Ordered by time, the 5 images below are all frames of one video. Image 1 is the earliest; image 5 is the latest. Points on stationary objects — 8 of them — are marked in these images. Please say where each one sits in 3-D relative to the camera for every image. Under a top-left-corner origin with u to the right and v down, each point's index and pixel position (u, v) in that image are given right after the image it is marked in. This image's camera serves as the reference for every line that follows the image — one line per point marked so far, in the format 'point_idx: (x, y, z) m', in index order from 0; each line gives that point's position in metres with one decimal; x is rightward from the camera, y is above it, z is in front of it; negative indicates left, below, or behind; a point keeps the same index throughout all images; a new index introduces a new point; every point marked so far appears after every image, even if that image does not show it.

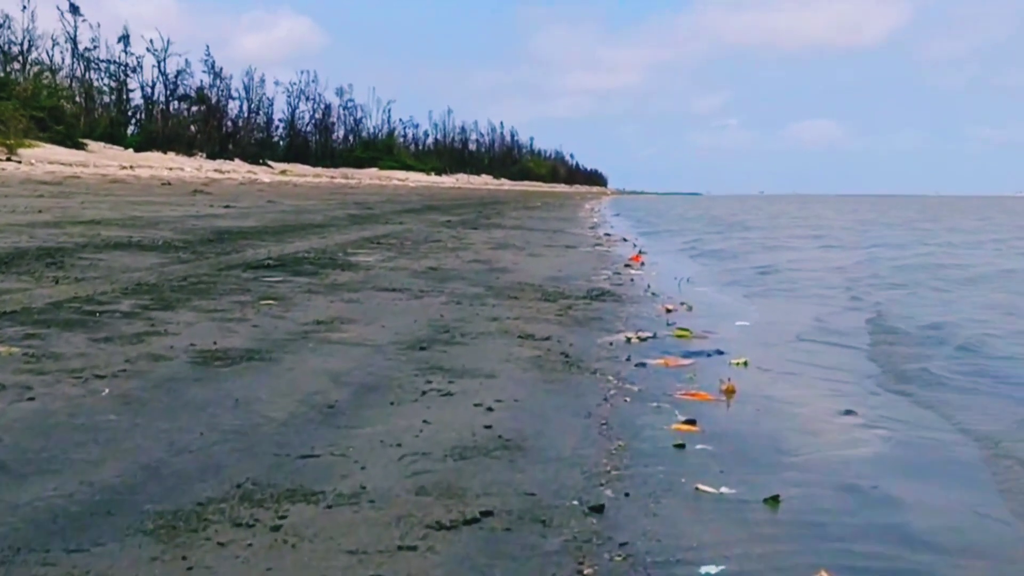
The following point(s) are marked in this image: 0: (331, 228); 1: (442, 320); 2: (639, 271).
0: (-2.7, +0.9, +15.6) m
1: (-0.4, -0.2, +6.0) m
2: (+1.4, +0.2, +11.0) m
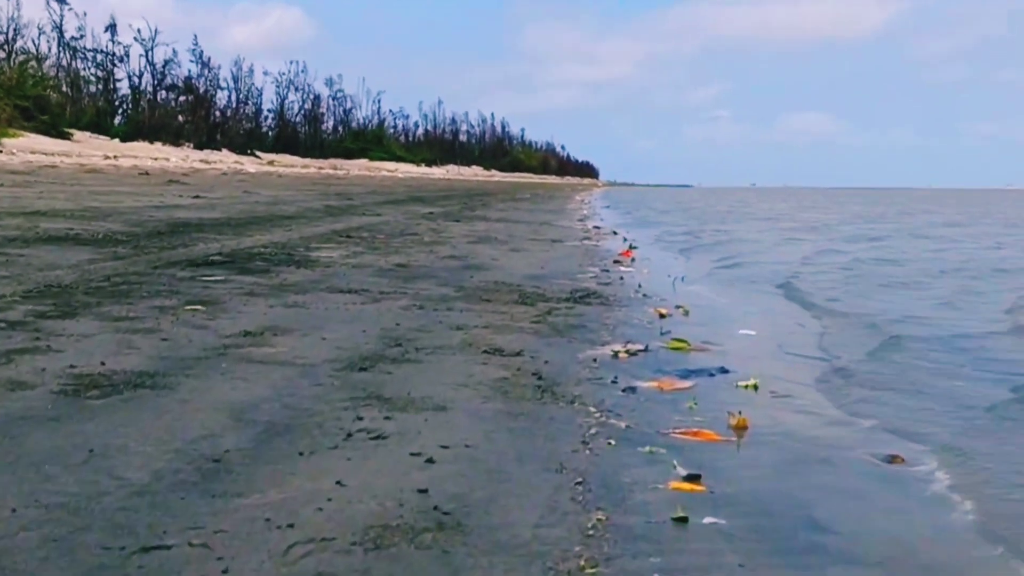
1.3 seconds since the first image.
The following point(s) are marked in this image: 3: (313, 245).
0: (-3.0, +1.0, +14.6) m
1: (-0.6, -0.2, +5.1) m
2: (+1.2, +0.2, +10.2) m
3: (-2.0, +0.4, +9.9) m
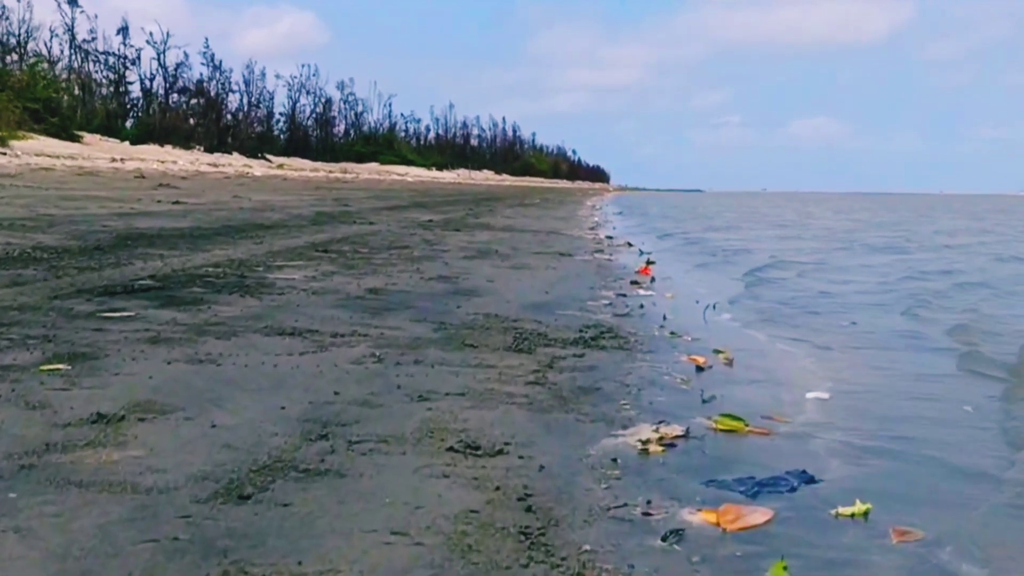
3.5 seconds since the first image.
0: (-2.9, +0.8, +13.2) m
1: (-0.7, -0.4, +3.6) m
2: (+1.2, 0.0, +8.6) m
3: (-2.0, +0.2, +8.4) m
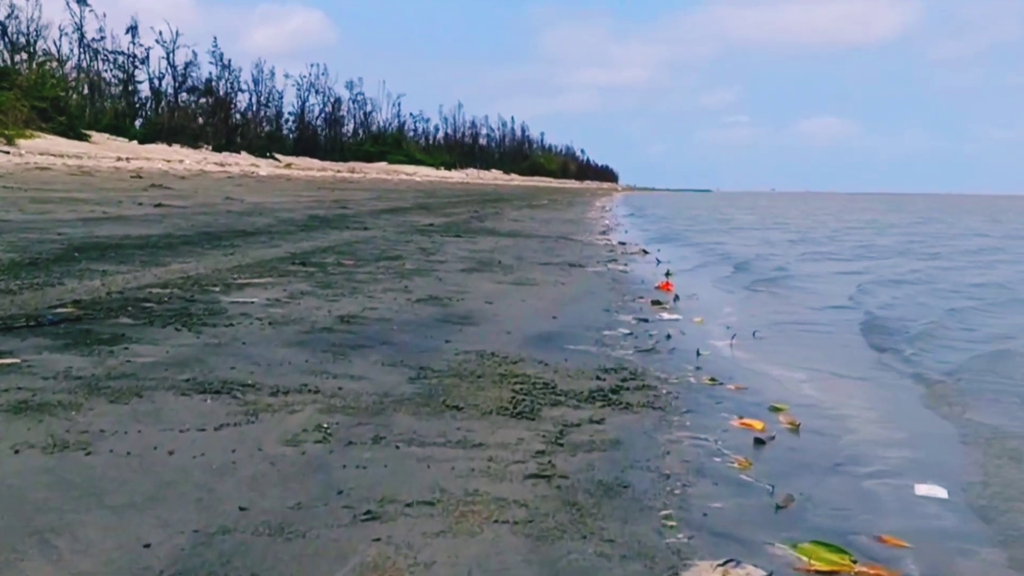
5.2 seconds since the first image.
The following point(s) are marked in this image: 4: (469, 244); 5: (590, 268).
0: (-2.9, +0.6, +12.0) m
1: (-0.7, -0.6, +2.3) m
2: (+1.2, -0.2, +7.4) m
3: (-2.0, 0.0, +7.2) m
4: (-0.6, +0.6, +13.2) m
5: (+0.9, +0.2, +11.1) m
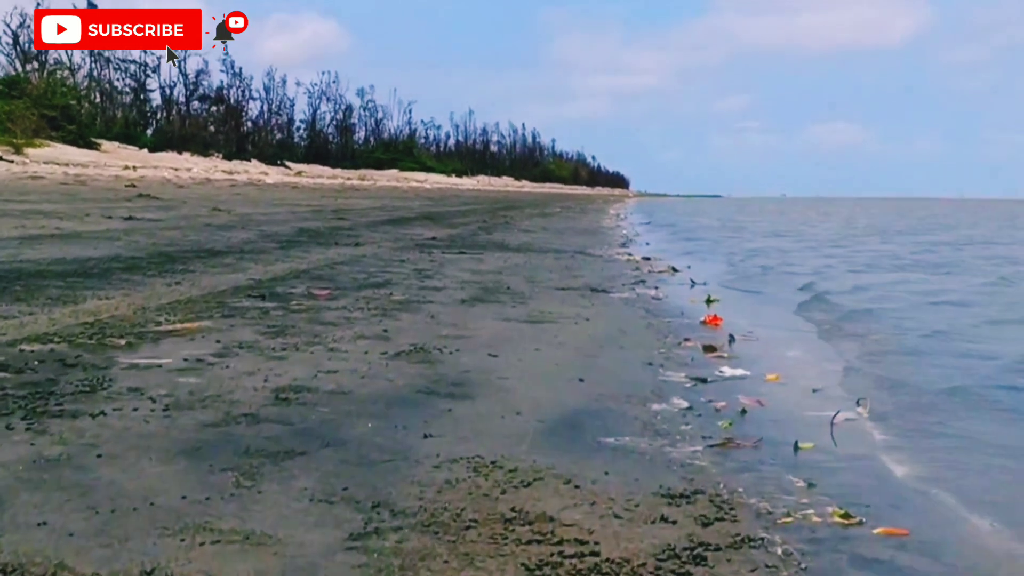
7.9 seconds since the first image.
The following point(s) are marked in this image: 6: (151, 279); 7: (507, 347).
0: (-2.8, +0.3, +10.2) m
1: (-0.7, -0.8, +0.5) m
2: (+1.3, -0.5, +5.6) m
3: (-1.9, -0.2, +5.5) m
4: (-0.5, +0.3, +11.4) m
5: (+1.0, -0.1, +9.3) m
6: (-2.9, +0.1, +7.7) m
7: (0.0, -0.3, +5.7) m
